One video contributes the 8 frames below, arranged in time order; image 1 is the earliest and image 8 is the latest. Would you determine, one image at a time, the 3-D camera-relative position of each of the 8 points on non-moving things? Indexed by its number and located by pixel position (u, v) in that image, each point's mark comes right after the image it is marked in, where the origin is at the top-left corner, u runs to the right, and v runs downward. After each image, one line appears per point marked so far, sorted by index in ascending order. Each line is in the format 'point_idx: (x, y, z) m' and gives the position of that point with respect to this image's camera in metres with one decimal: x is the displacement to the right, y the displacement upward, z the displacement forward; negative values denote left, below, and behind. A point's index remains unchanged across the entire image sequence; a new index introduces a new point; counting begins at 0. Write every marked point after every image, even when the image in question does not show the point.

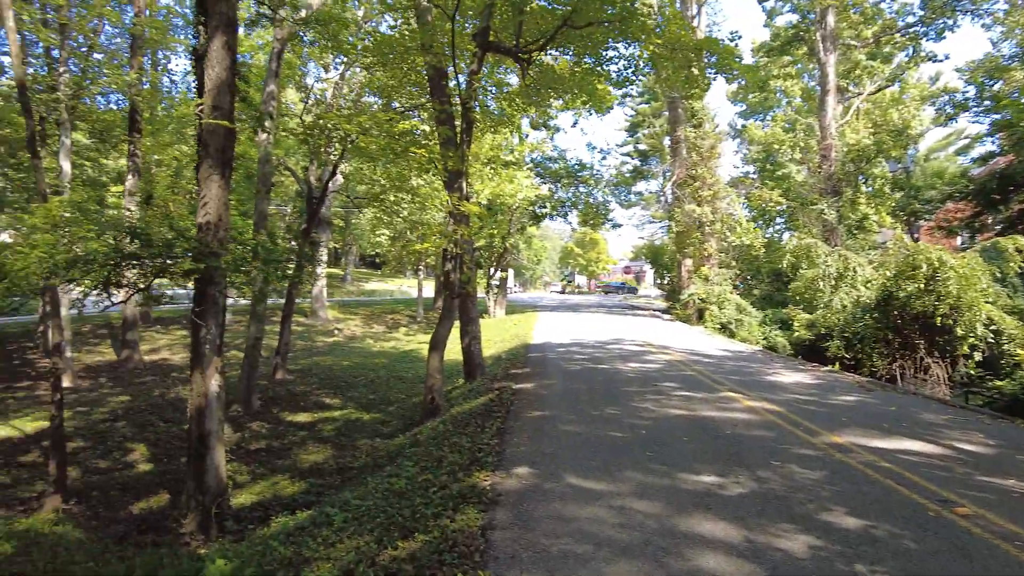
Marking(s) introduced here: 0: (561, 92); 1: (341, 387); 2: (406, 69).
0: (+0.9, +3.5, +11.8) m
1: (-3.6, -2.1, +14.0) m
2: (-1.8, +3.8, +11.3) m
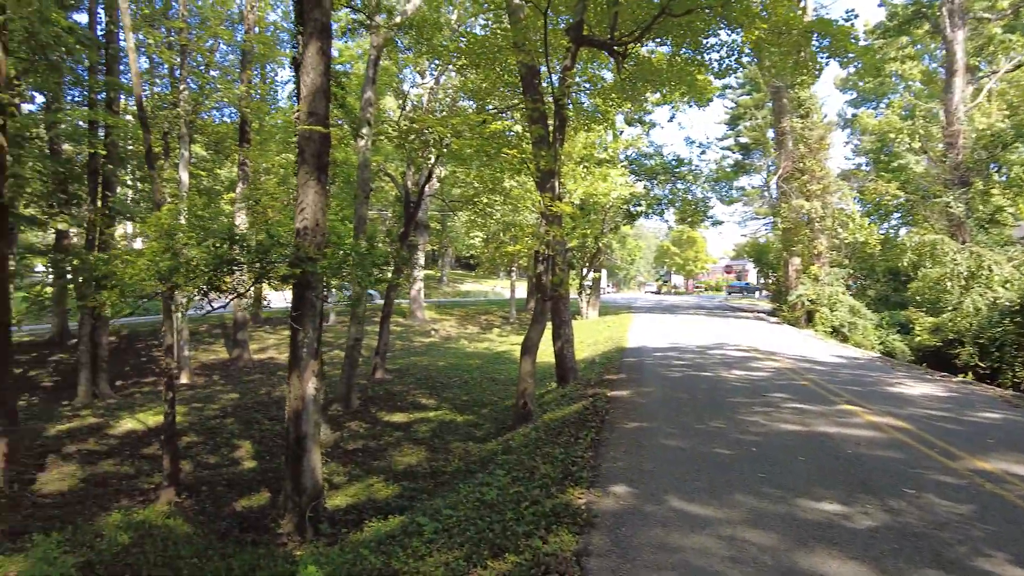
0: (+2.5, +3.5, +11.3) m
1: (-1.6, -2.1, +14.1) m
2: (-0.2, +3.8, +11.2) m
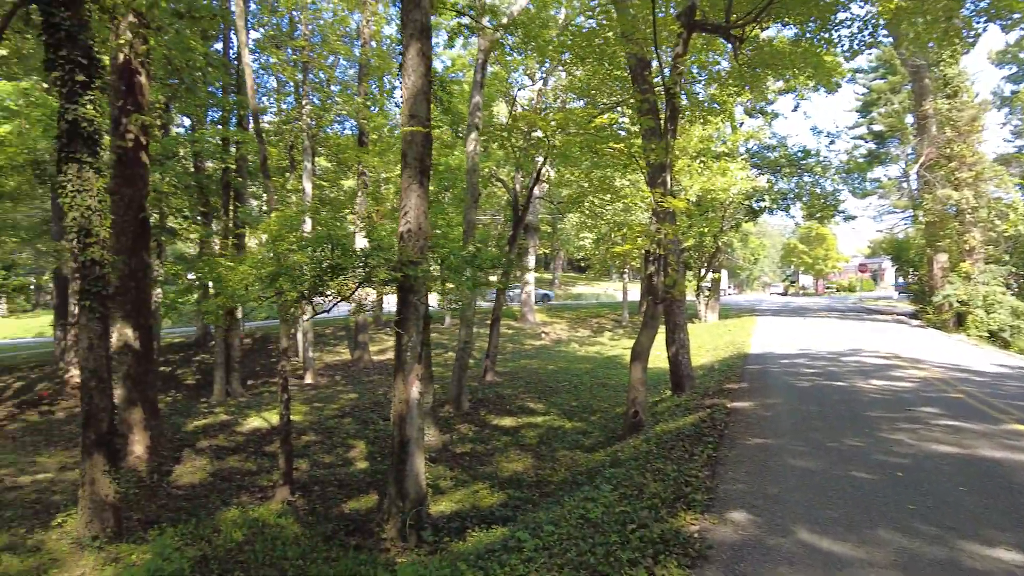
0: (+4.3, +3.5, +10.4) m
1: (+0.7, -2.2, +13.9) m
2: (+1.6, +3.7, +10.8) m
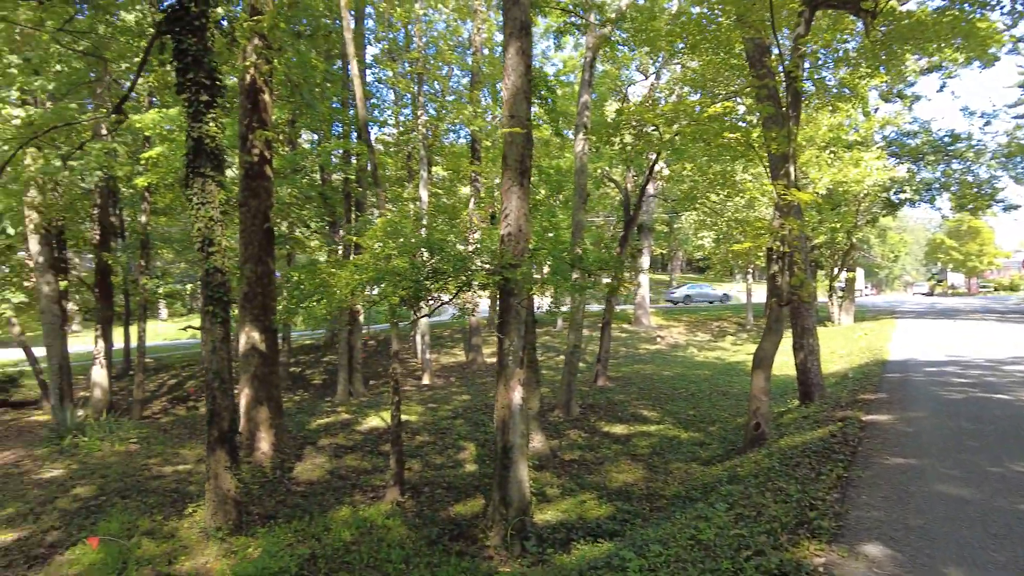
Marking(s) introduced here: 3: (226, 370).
0: (+5.8, +3.5, +9.3) m
1: (+3.0, -2.2, +13.3) m
2: (+3.2, +3.7, +10.2) m
3: (-2.8, -0.8, +6.4) m
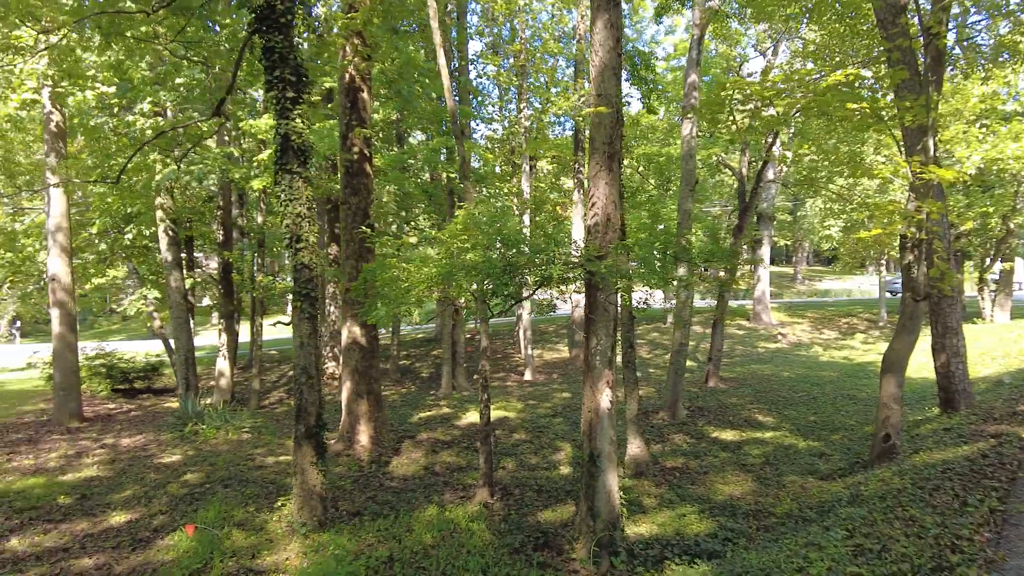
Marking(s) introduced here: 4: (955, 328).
0: (+7.0, +3.6, +7.8) m
1: (+4.9, -2.1, +12.3) m
2: (+4.6, +3.8, +9.1) m
3: (-1.9, -0.8, +6.4) m
4: (+5.9, -0.5, +8.7) m
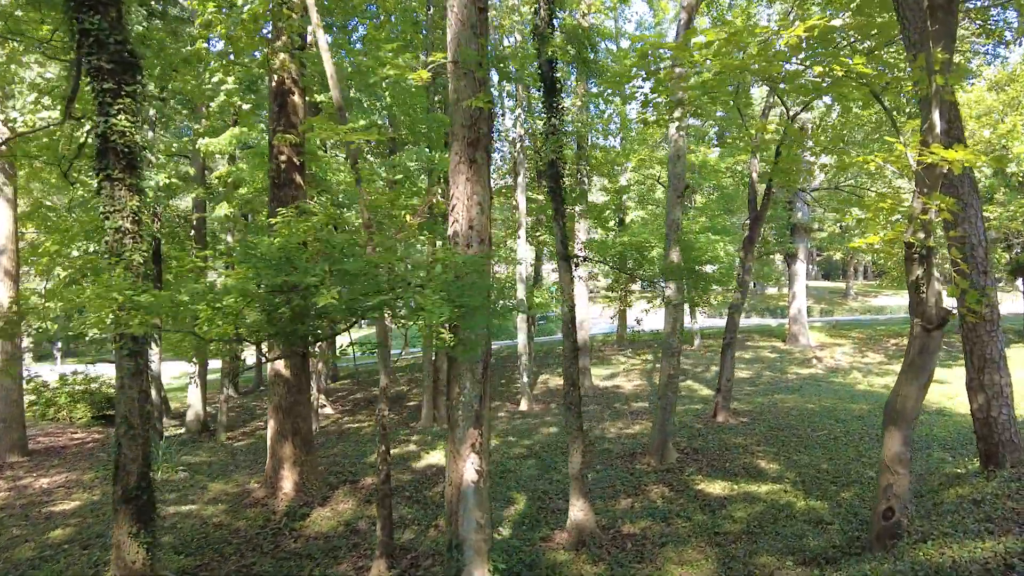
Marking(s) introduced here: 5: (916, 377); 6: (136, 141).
0: (+6.1, +3.4, +5.9) m
1: (+4.4, -2.5, +10.4) m
2: (+3.8, +3.6, +7.4) m
3: (-3.0, -1.0, +5.2) m
4: (+5.0, -0.8, +6.9) m
5: (+3.3, -0.7, +5.4) m
6: (-3.1, +1.2, +5.4) m
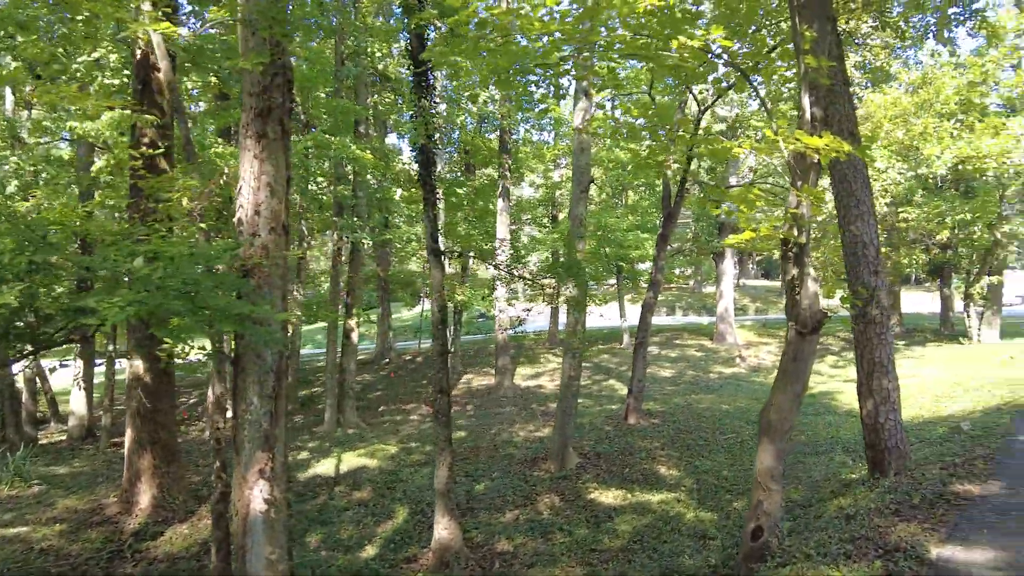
0: (+4.8, +3.3, +5.7) m
1: (+2.8, -2.4, +10.1) m
2: (+2.5, +3.6, +7.1) m
3: (-4.1, -1.0, +4.4) m
4: (+3.7, -0.8, +6.6) m
5: (+2.1, -0.7, +5.1) m
6: (-4.3, +1.3, +4.6) m
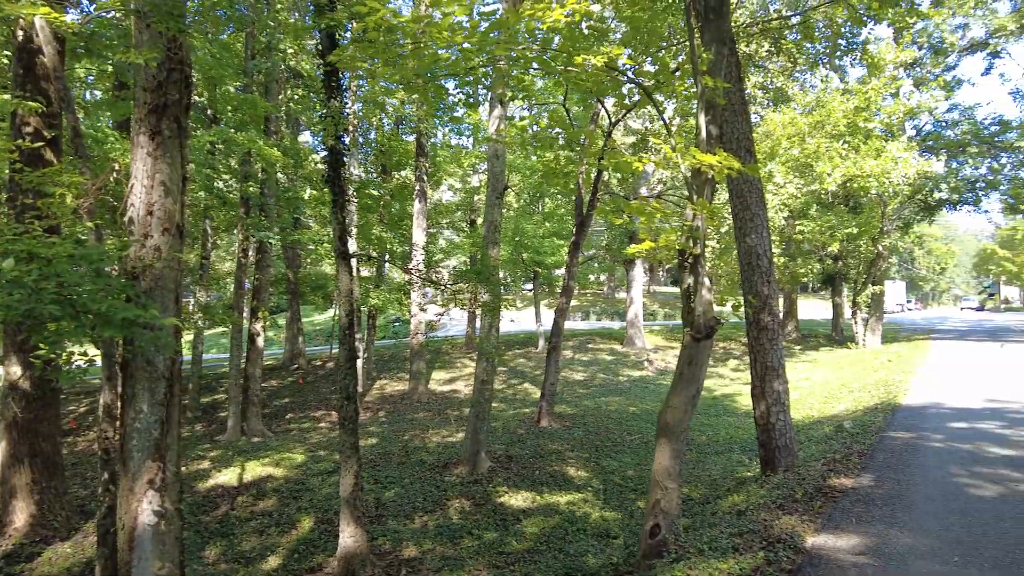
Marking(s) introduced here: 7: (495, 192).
0: (+4.1, +3.2, +6.3) m
1: (+1.4, -2.5, +10.4) m
2: (+1.5, +3.5, +7.4) m
3: (-4.7, -0.9, +3.9) m
4: (+2.8, -0.9, +7.0) m
5: (+1.4, -0.8, +5.3) m
6: (-4.8, +1.3, +4.1) m
7: (-0.2, +1.4, +10.0) m
